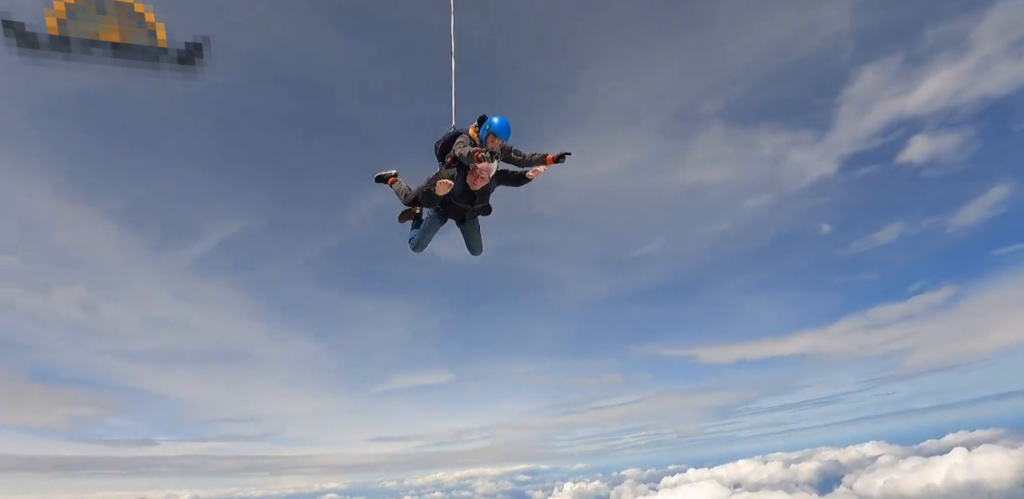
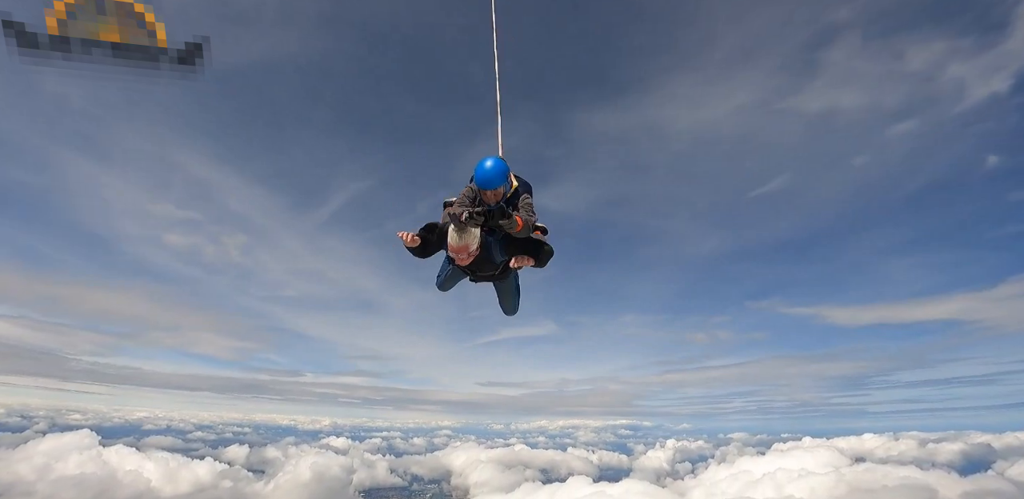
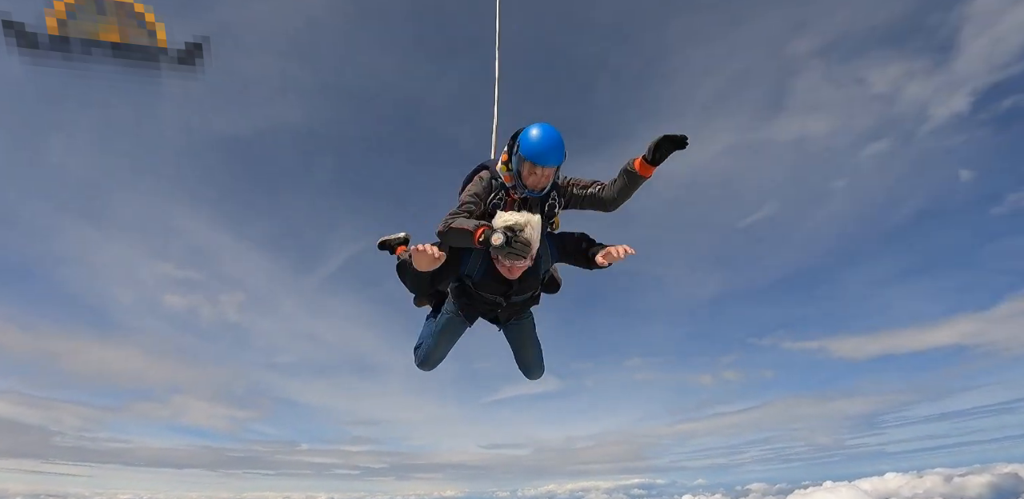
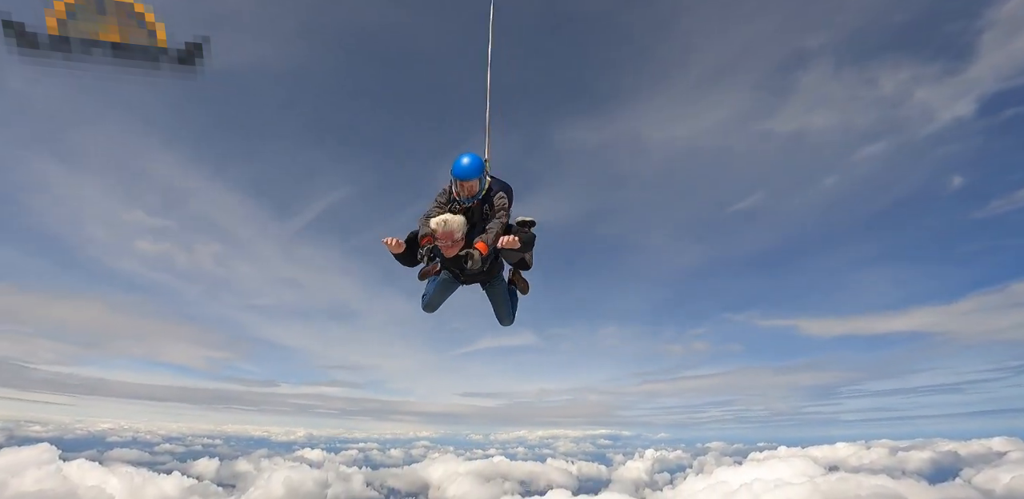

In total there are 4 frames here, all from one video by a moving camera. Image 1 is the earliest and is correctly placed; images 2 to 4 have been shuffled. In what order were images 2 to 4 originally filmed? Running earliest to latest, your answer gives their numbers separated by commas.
4, 2, 3
